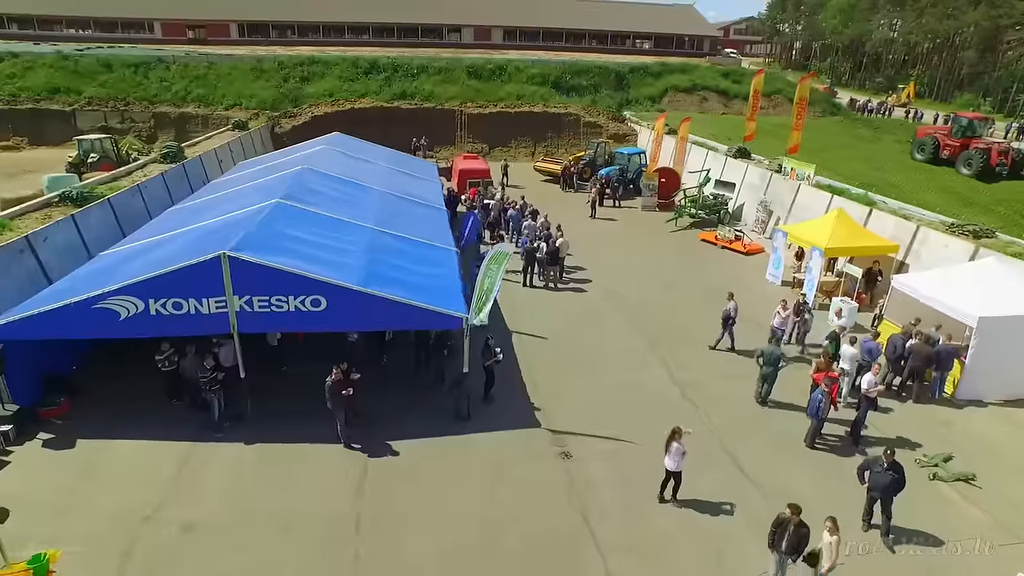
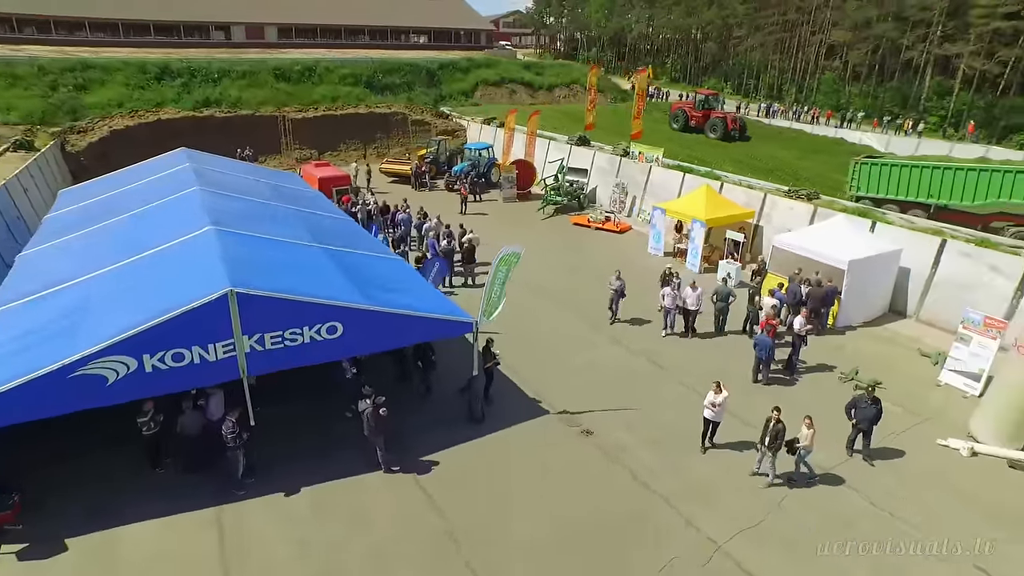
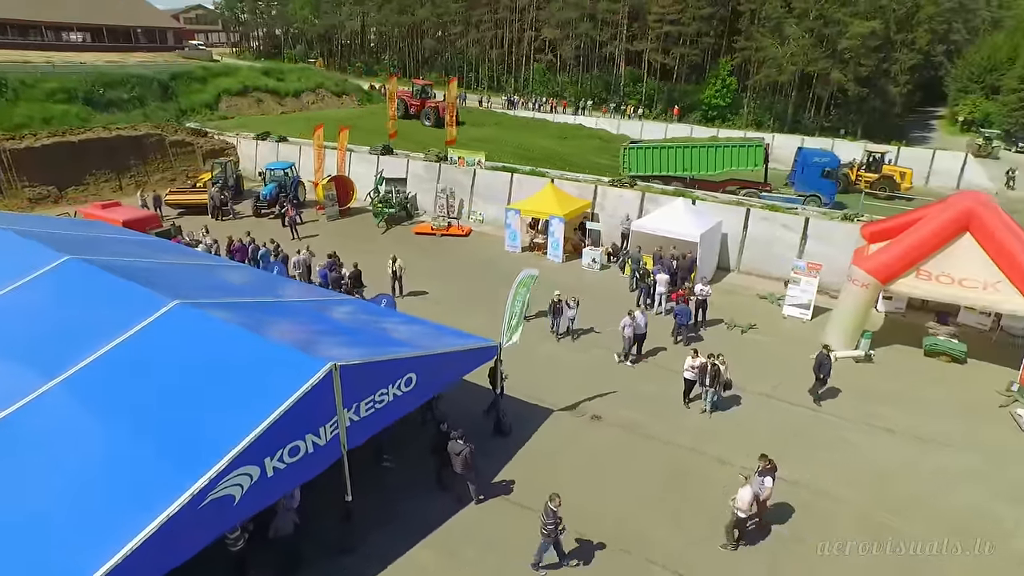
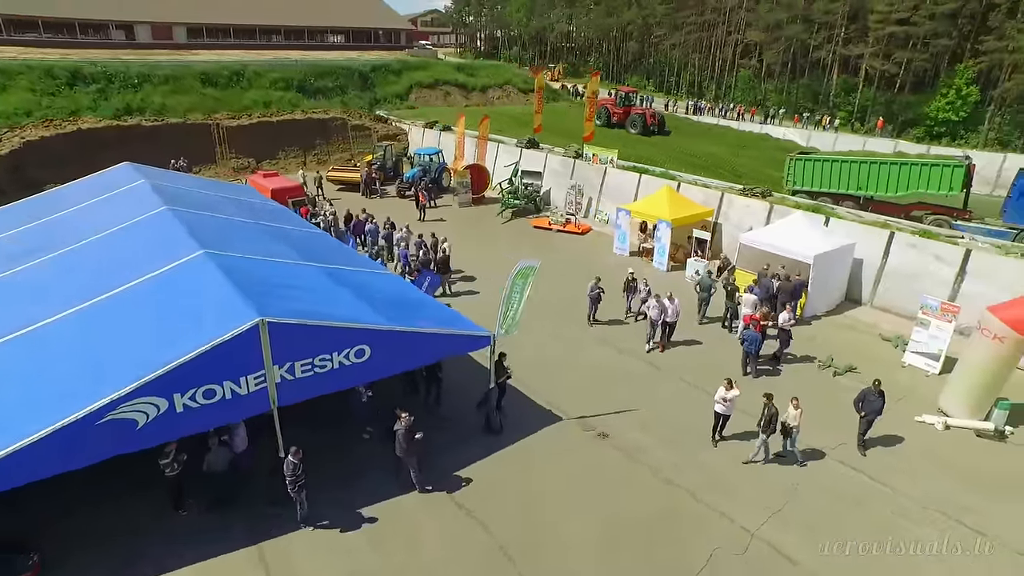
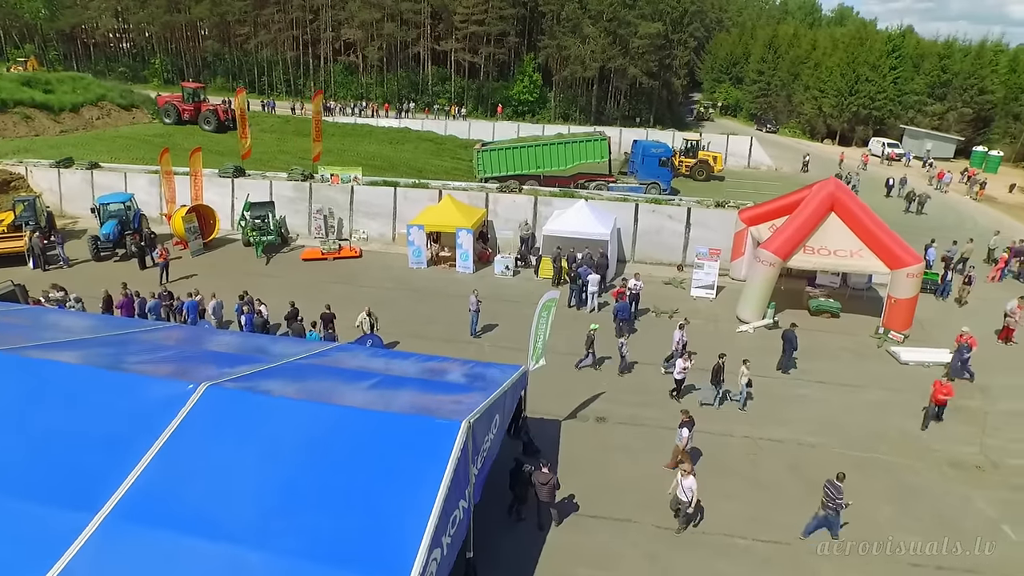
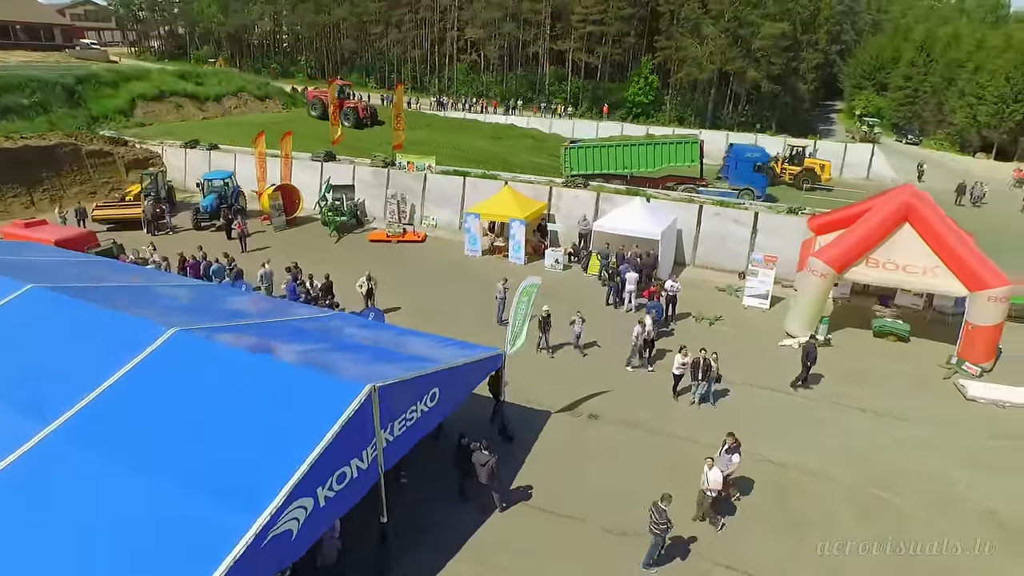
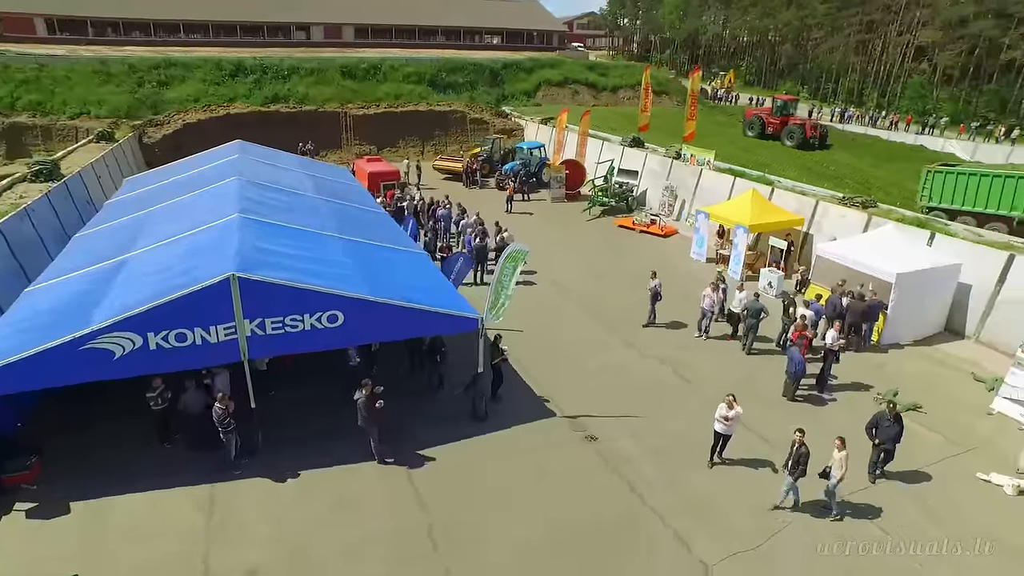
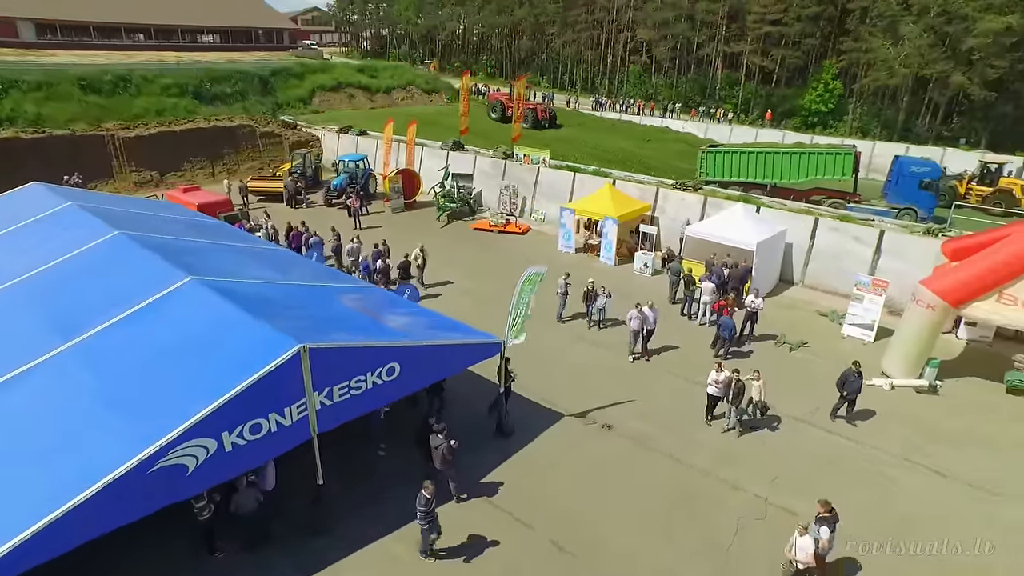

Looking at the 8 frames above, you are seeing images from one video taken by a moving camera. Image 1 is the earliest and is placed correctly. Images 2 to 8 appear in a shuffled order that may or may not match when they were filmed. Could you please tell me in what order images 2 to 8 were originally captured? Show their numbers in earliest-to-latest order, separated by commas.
7, 2, 4, 8, 3, 6, 5
